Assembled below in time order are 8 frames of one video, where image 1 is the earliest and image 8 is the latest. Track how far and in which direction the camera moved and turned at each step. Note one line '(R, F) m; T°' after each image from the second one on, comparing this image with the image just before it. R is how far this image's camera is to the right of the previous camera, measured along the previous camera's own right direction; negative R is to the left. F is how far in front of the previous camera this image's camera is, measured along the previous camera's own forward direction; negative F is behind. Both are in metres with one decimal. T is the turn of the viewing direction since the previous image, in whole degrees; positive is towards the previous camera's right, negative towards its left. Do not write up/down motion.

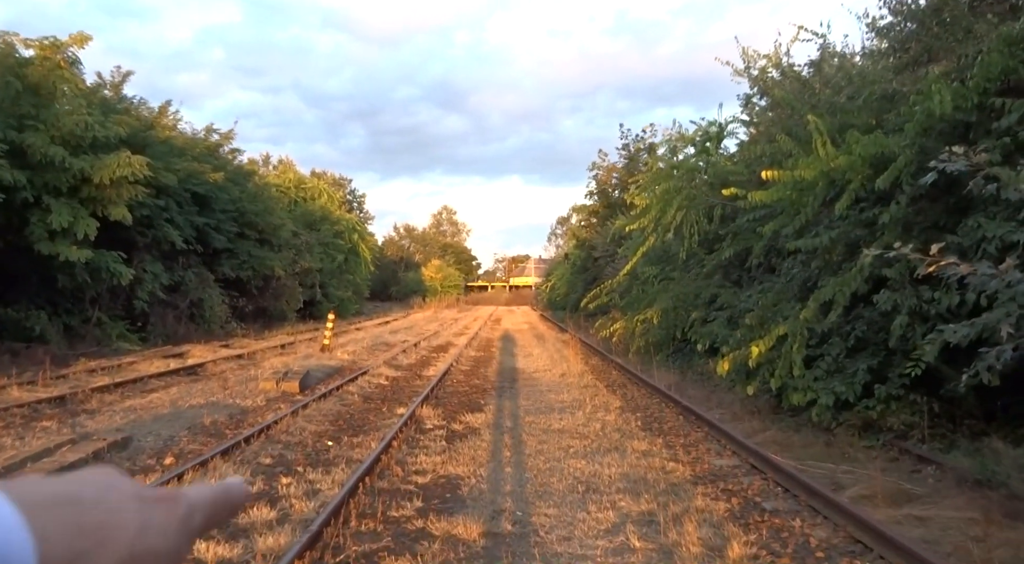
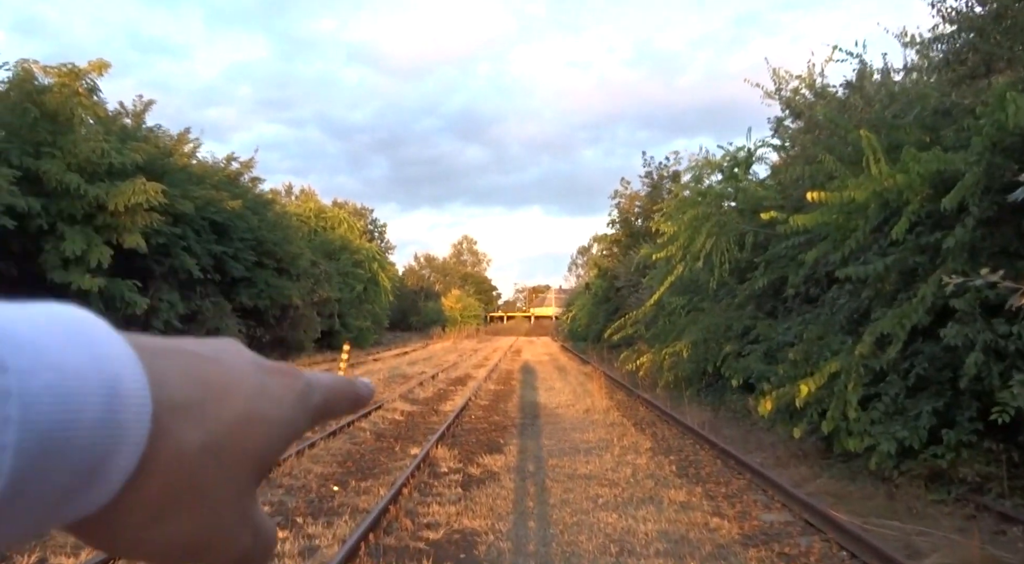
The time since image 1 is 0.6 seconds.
(0.0, +0.7) m; -1°
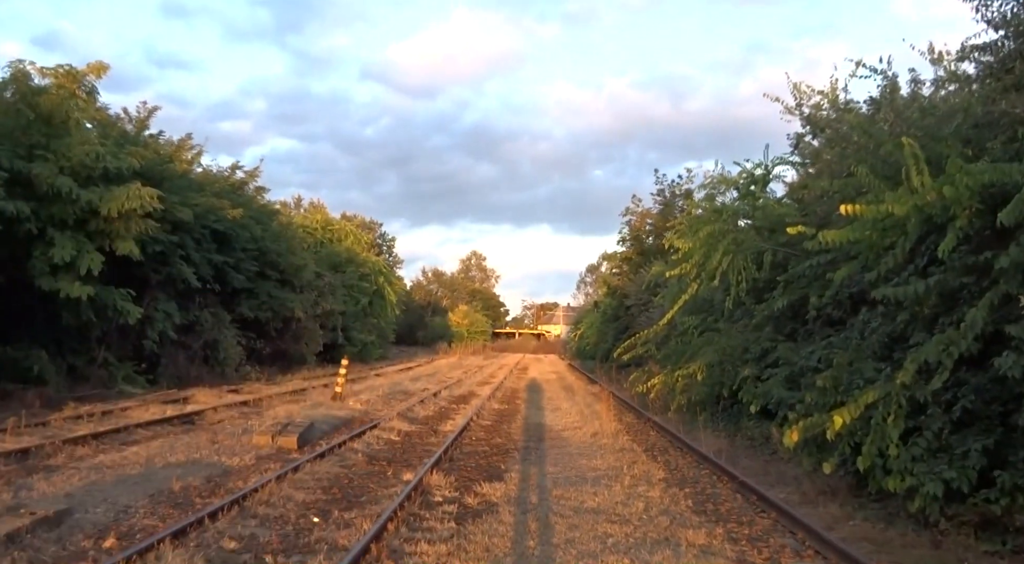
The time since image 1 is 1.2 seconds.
(0.0, +0.7) m; -1°
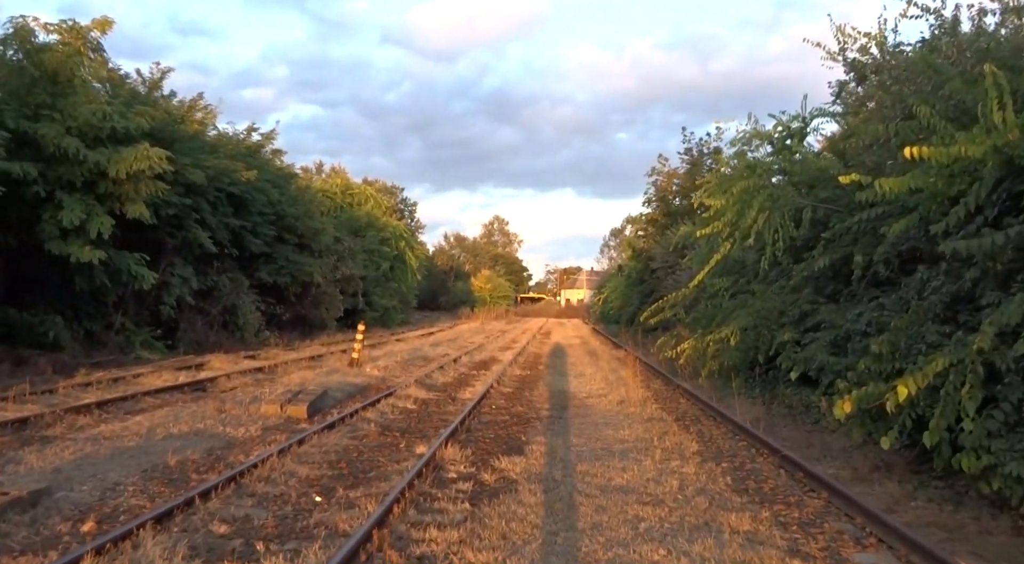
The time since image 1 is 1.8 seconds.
(0.0, +0.8) m; -2°
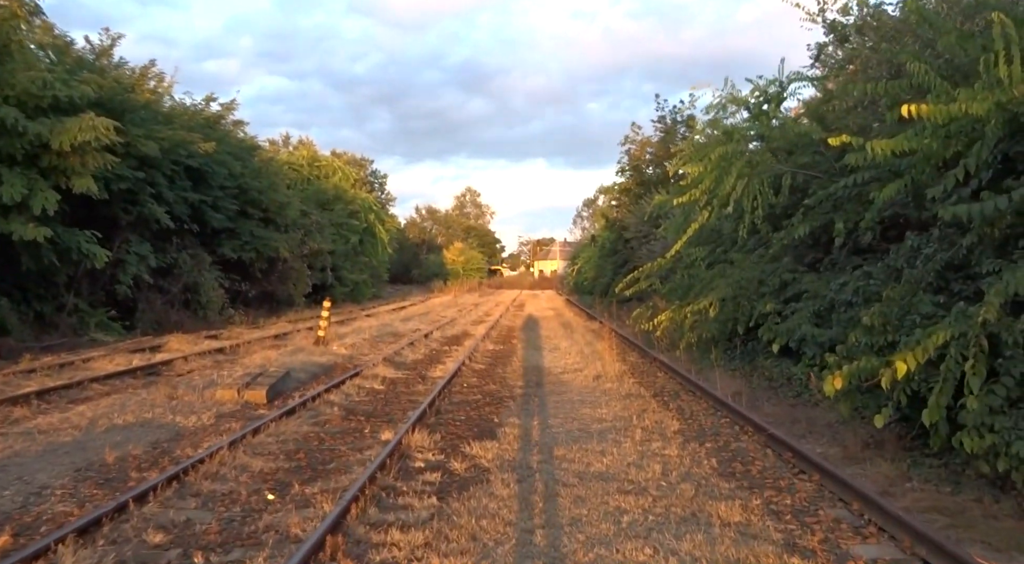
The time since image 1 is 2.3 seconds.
(0.0, +0.6) m; +2°
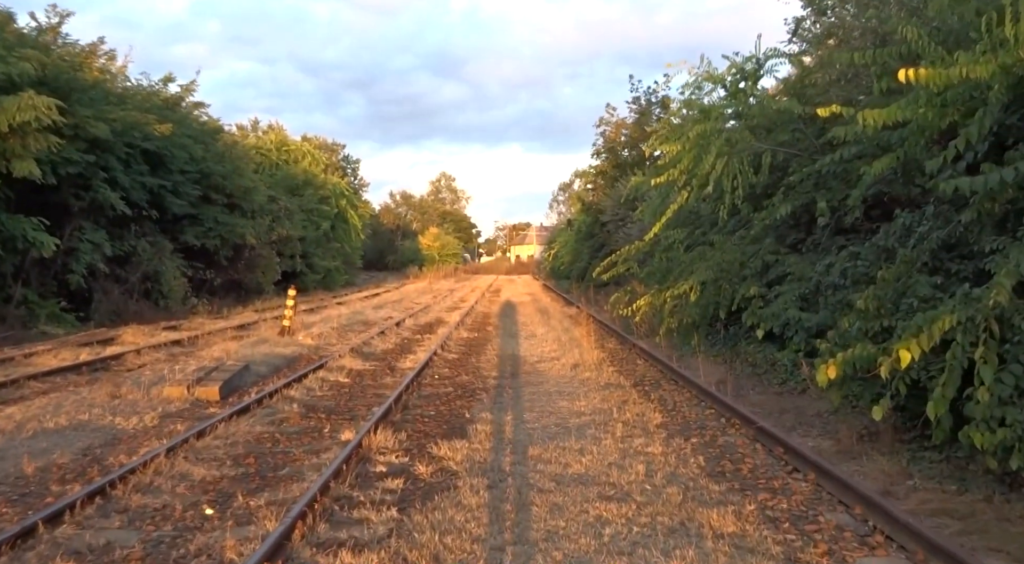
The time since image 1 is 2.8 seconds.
(+0.1, +0.6) m; +2°
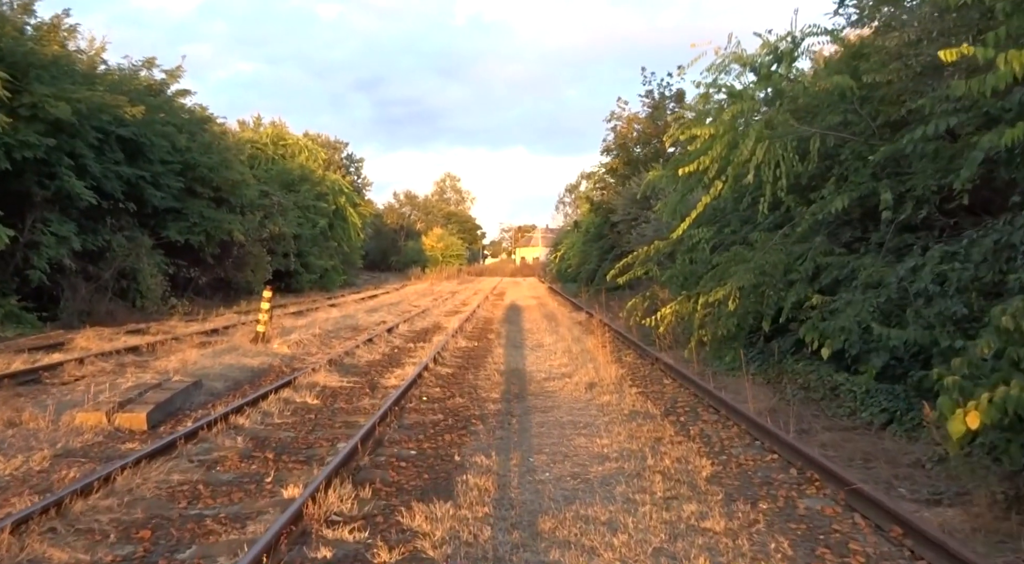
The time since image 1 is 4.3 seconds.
(0.0, +2.0) m; 0°
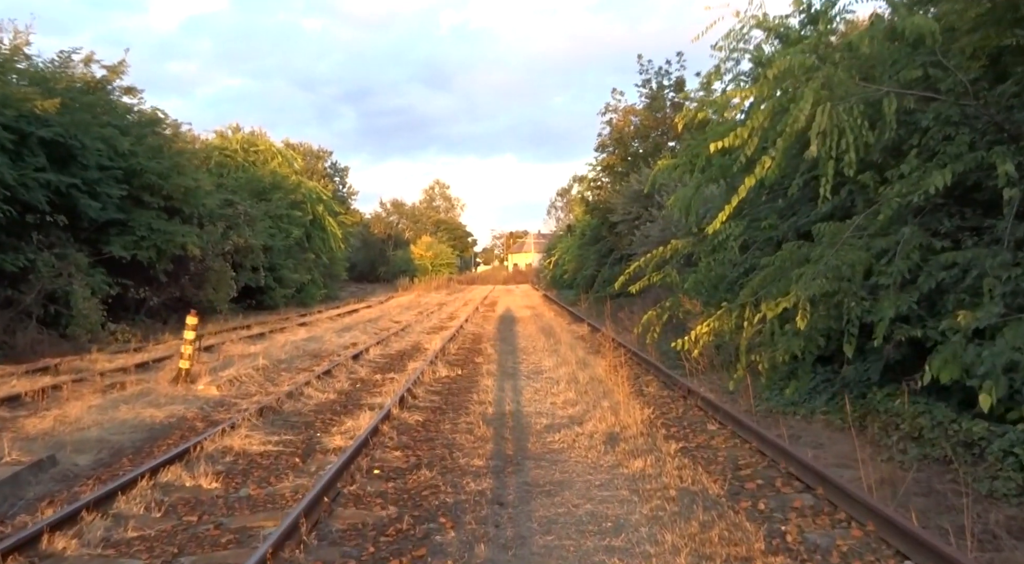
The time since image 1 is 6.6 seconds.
(+0.1, +2.9) m; 0°
